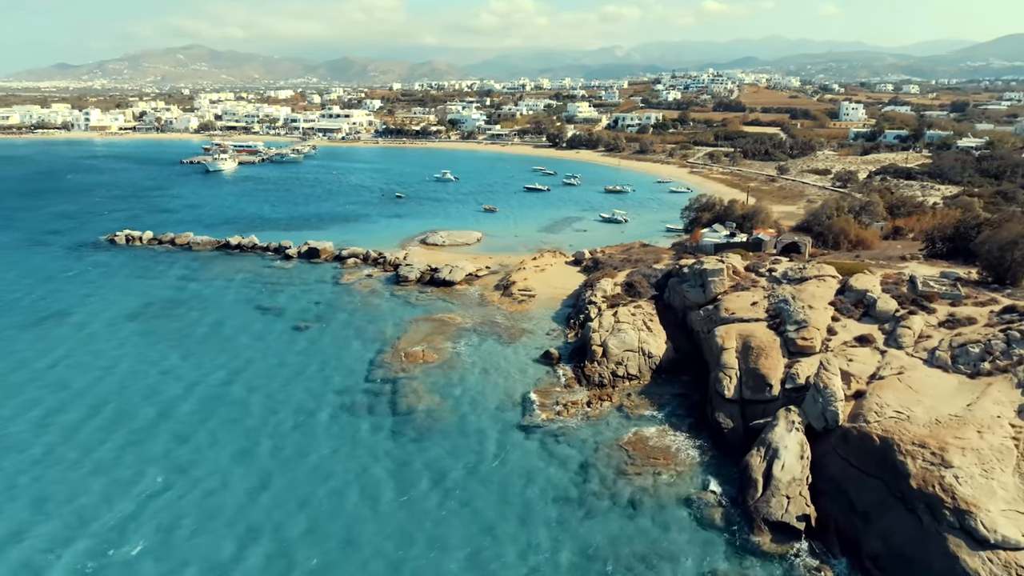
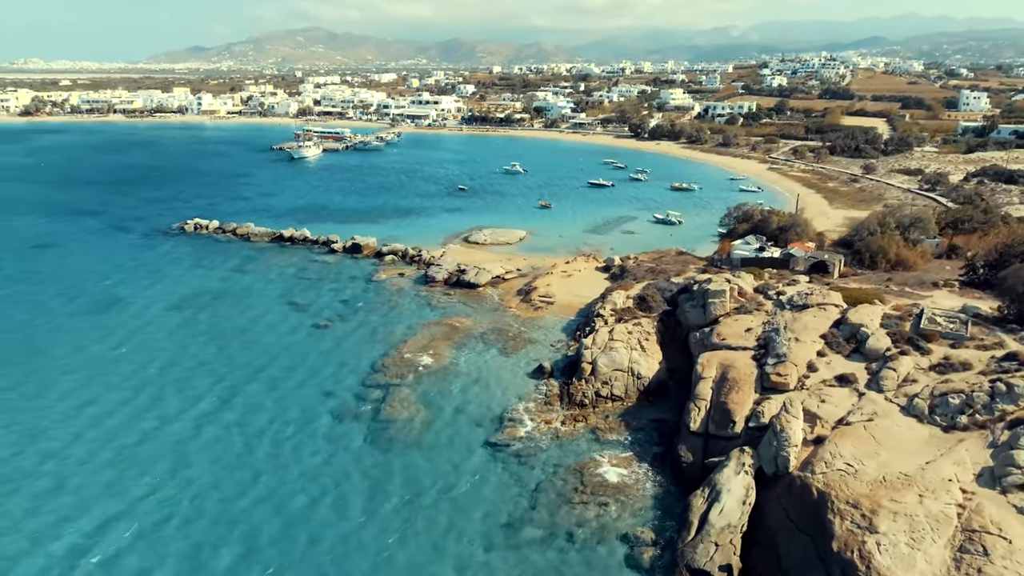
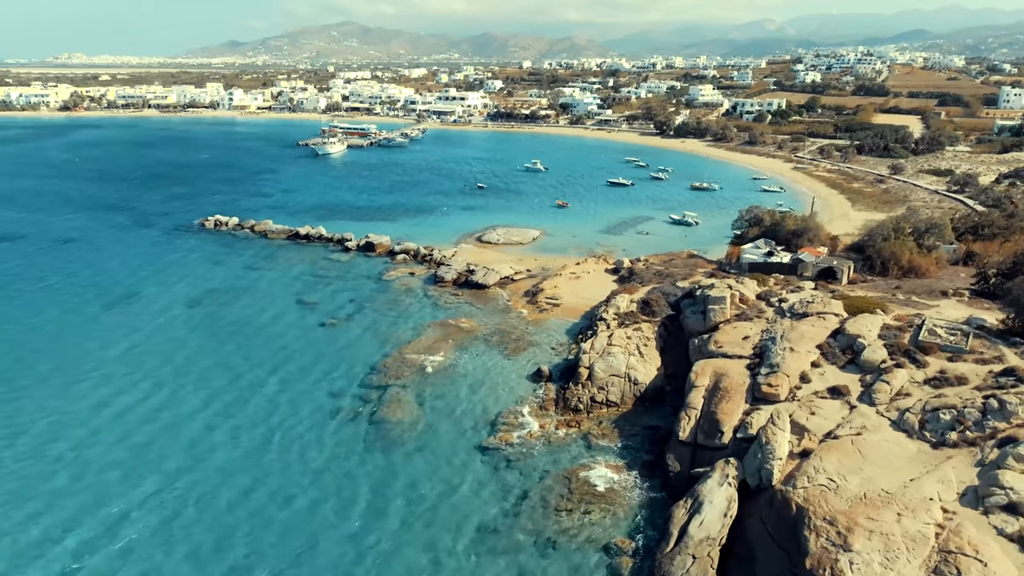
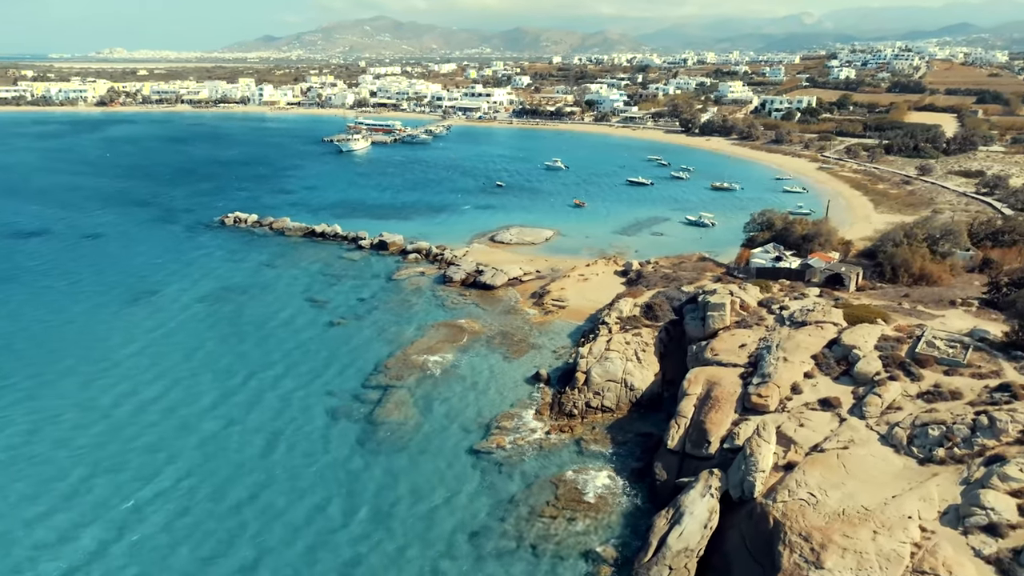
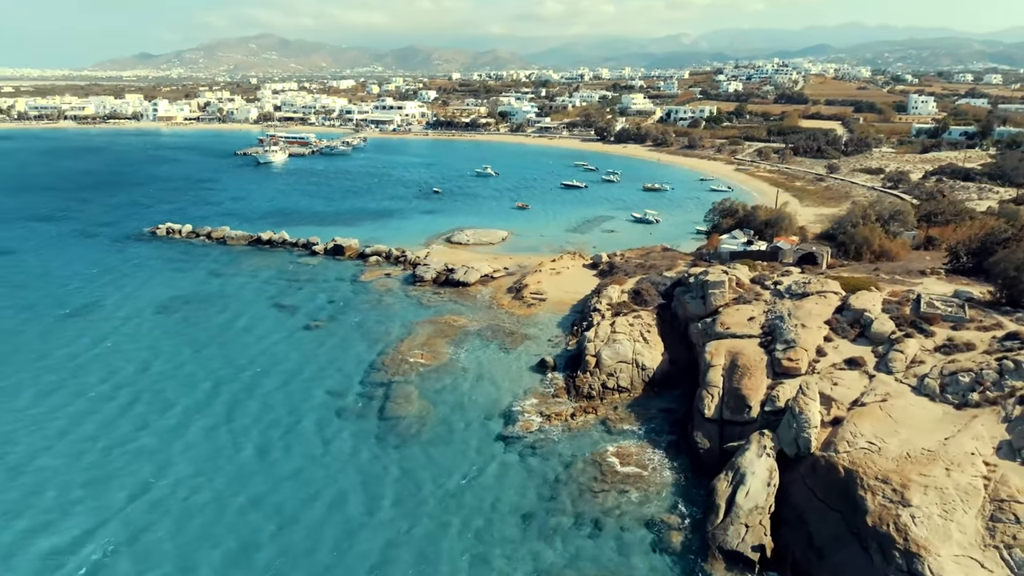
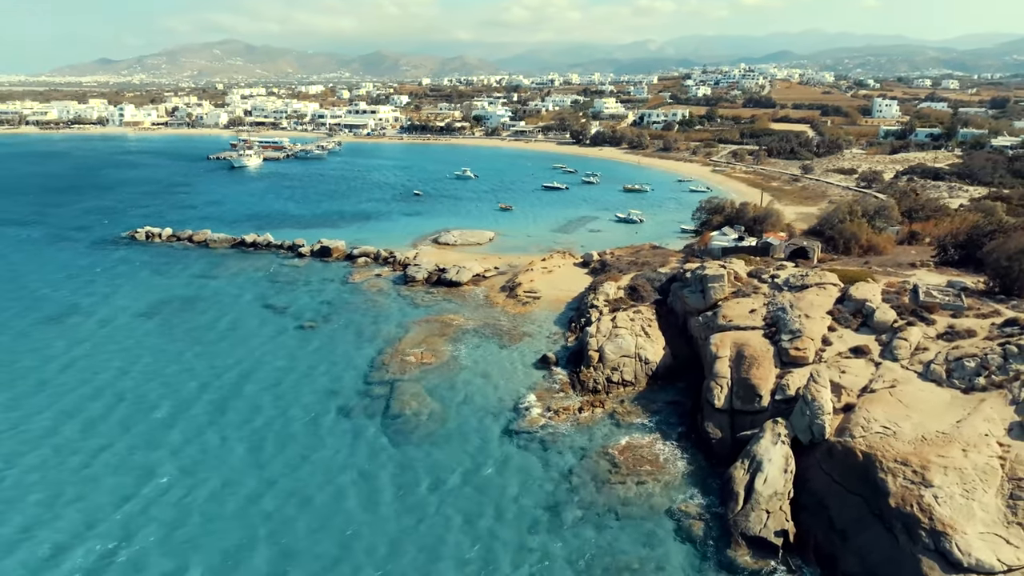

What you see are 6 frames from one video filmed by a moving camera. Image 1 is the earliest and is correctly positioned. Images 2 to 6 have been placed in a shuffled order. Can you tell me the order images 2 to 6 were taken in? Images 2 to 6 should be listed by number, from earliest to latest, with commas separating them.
6, 5, 2, 3, 4
